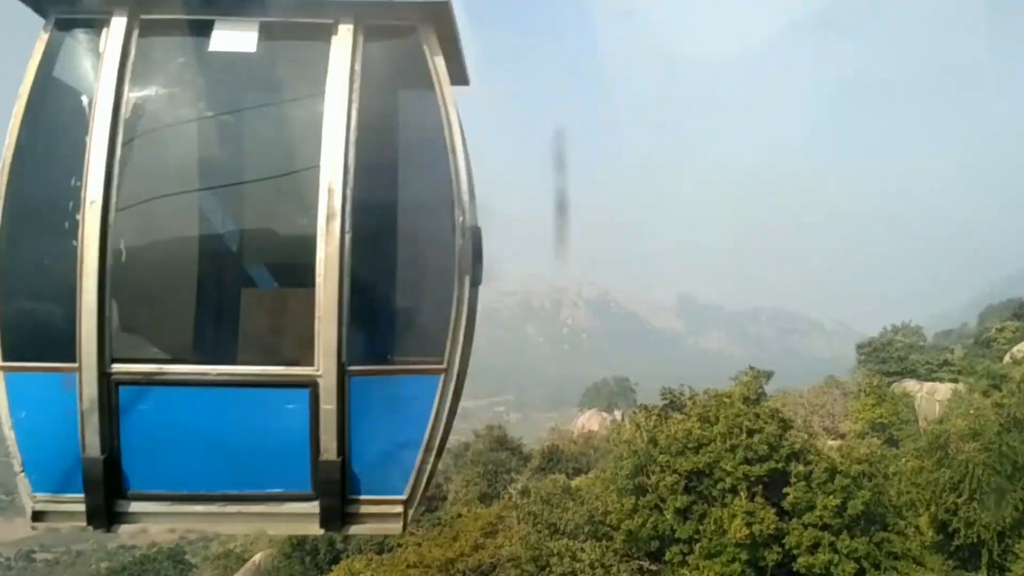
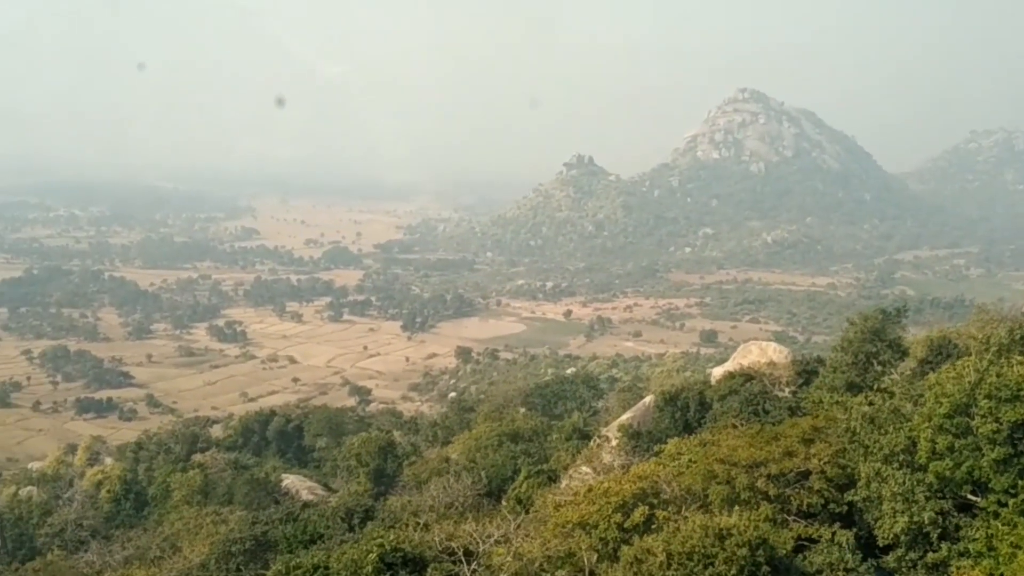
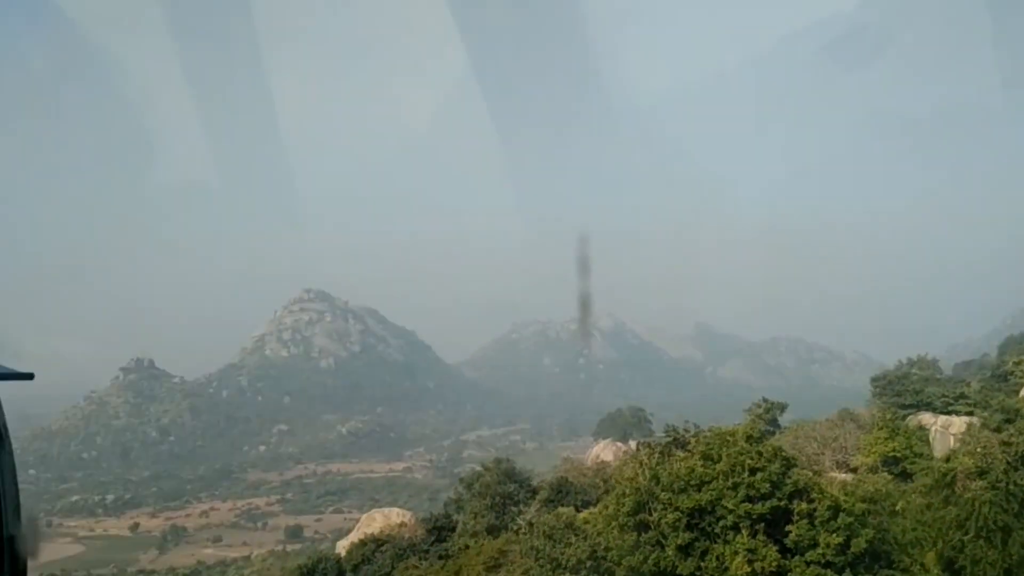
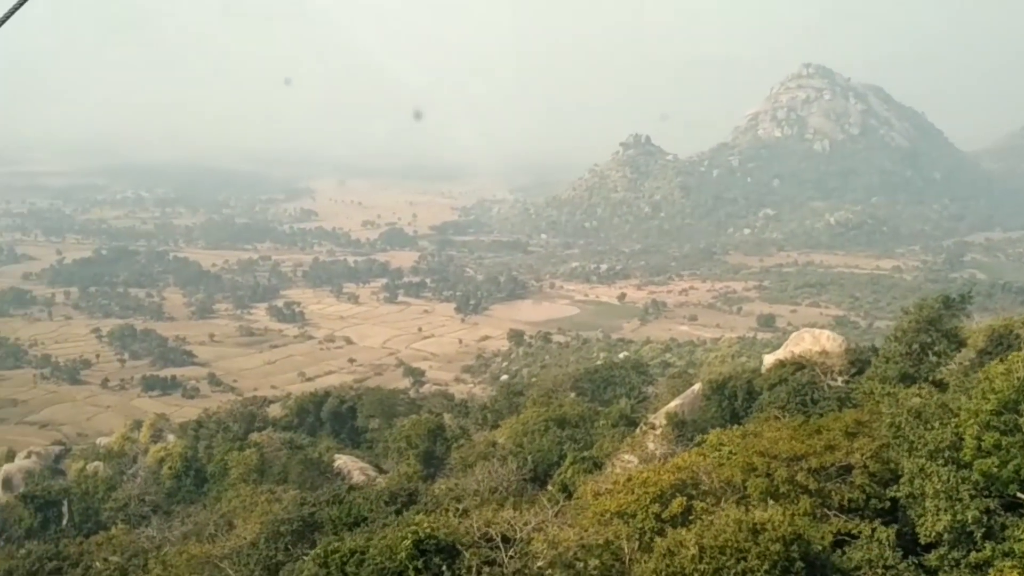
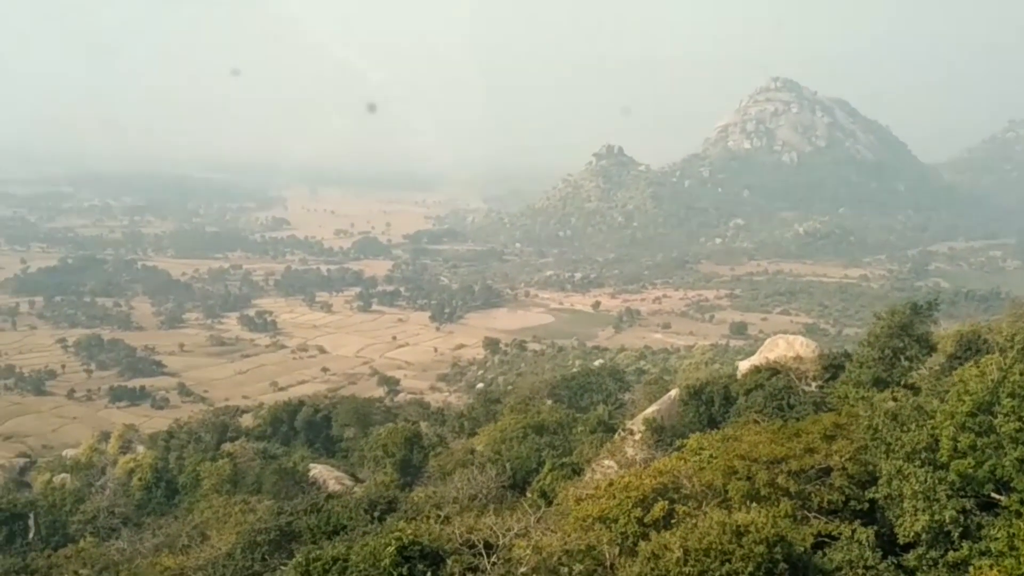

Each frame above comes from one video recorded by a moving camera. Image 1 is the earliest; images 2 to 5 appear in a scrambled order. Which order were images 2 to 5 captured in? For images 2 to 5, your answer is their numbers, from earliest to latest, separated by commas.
3, 2, 5, 4
